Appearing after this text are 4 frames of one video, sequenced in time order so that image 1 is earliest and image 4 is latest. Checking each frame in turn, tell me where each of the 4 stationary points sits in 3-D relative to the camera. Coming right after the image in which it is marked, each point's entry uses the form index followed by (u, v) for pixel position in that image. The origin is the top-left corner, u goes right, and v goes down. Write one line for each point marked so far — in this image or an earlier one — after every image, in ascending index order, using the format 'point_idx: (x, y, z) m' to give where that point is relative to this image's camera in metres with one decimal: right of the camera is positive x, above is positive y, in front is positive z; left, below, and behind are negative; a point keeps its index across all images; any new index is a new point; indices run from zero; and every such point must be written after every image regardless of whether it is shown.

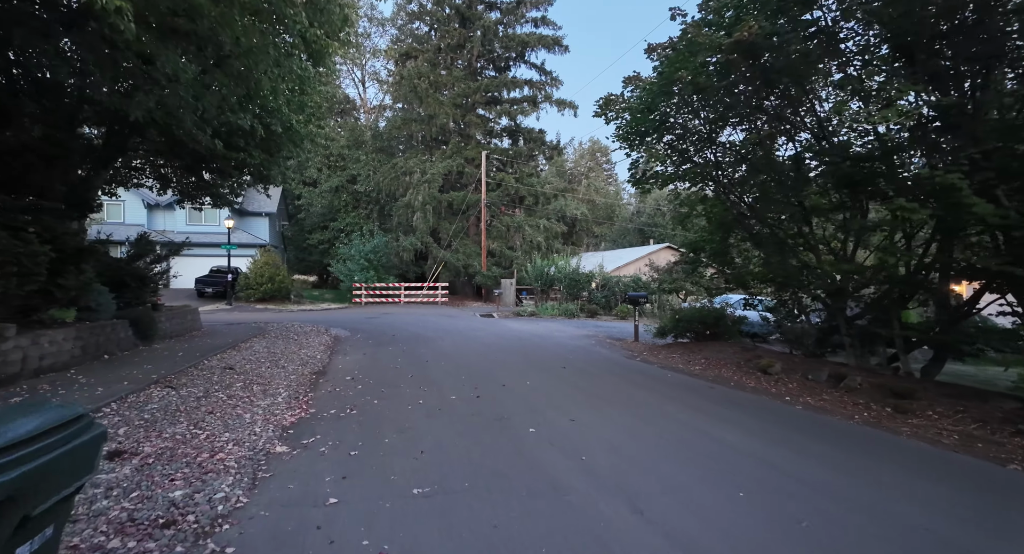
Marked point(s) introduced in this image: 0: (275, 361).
0: (-4.8, -1.7, +10.0) m
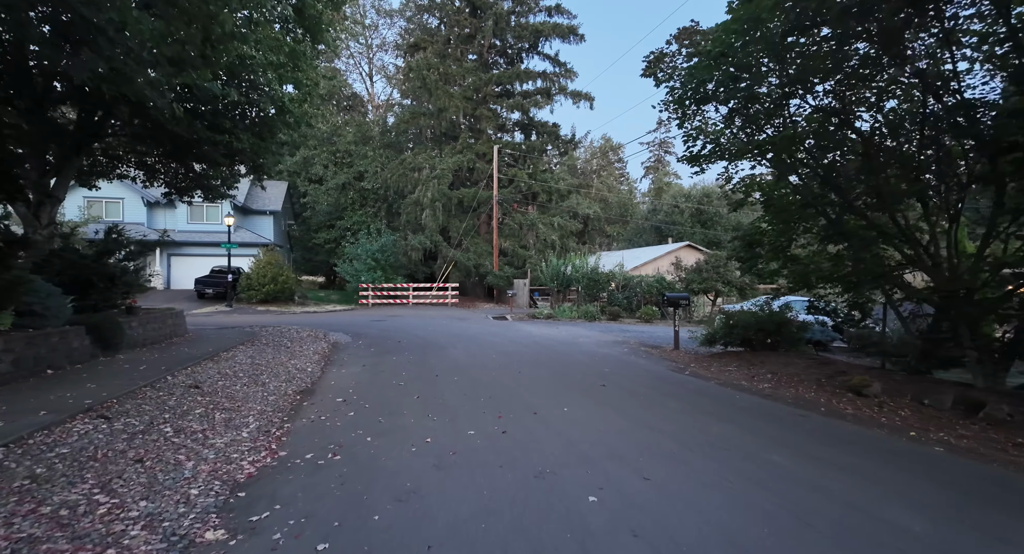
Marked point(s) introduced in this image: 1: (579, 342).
0: (-4.4, -1.7, +8.4) m
1: (+1.9, -1.9, +14.1) m
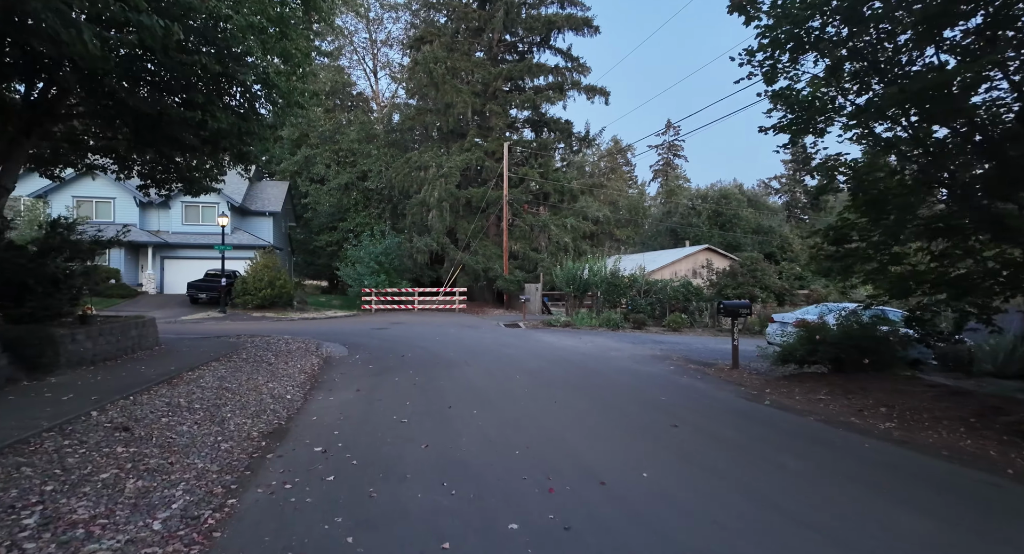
0: (-3.9, -1.7, +6.5) m
1: (+2.4, -2.0, +12.0) m
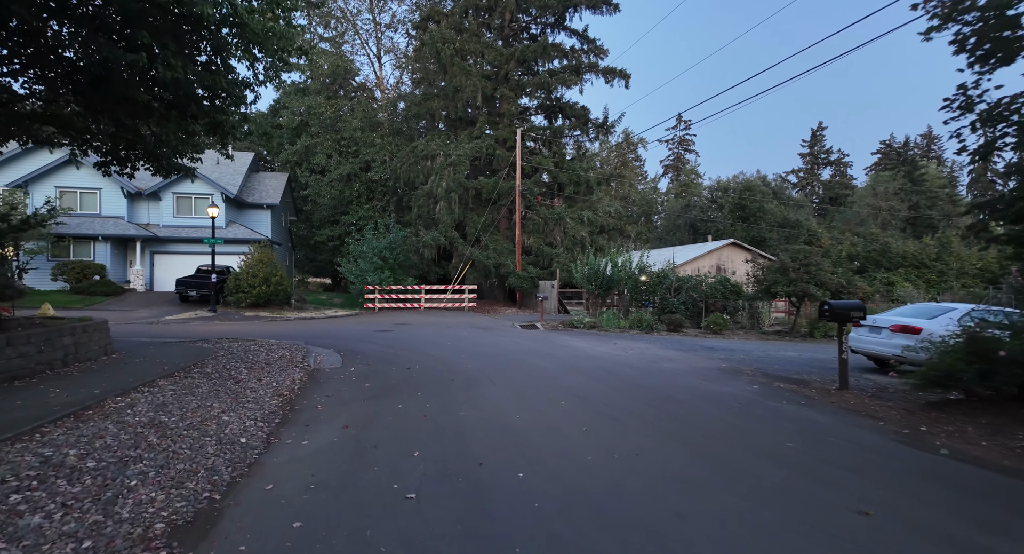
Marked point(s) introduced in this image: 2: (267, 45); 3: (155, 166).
0: (-3.3, -1.6, +4.1) m
1: (+3.0, -1.8, +9.7) m
2: (-5.1, +4.4, +10.1) m
3: (-9.6, +3.0, +13.3) m
